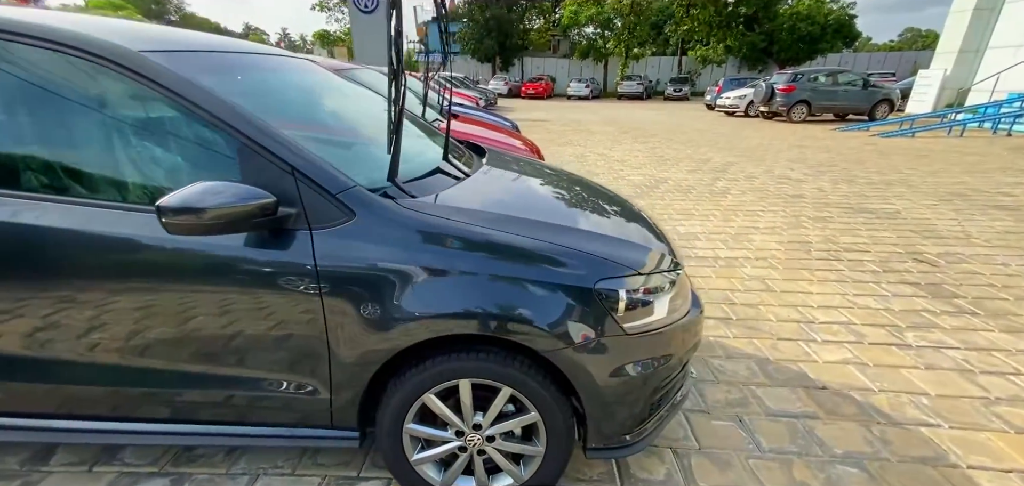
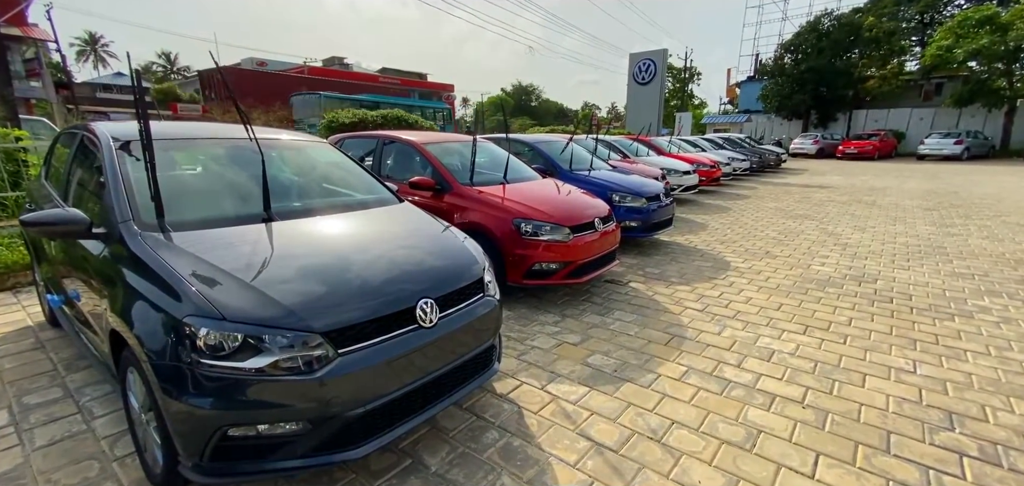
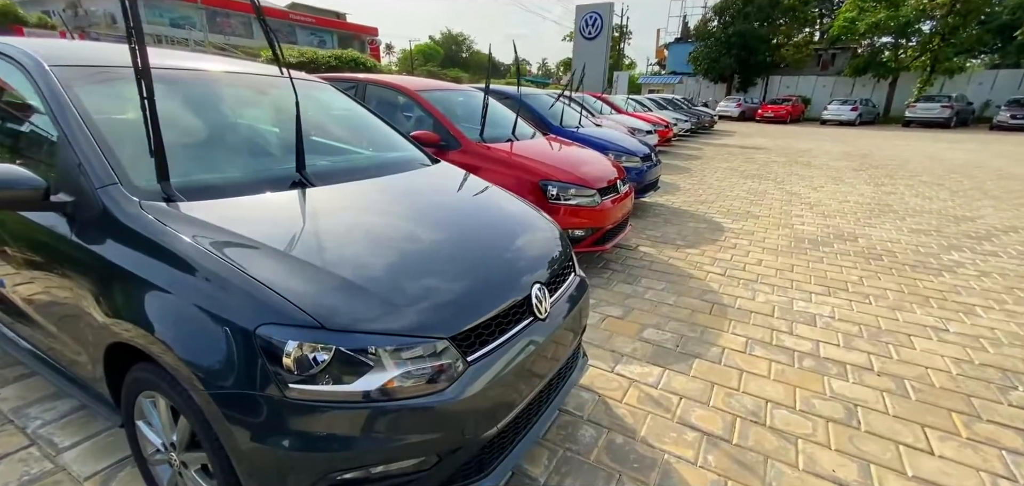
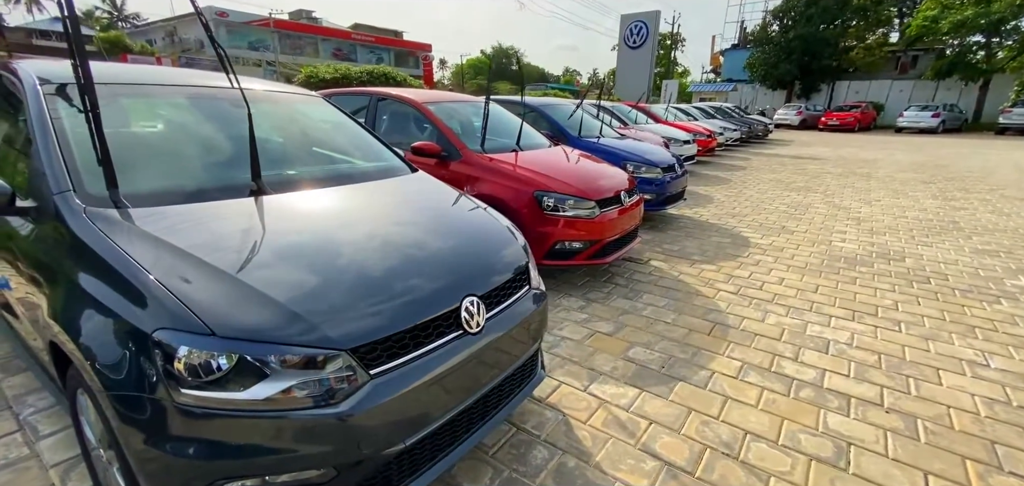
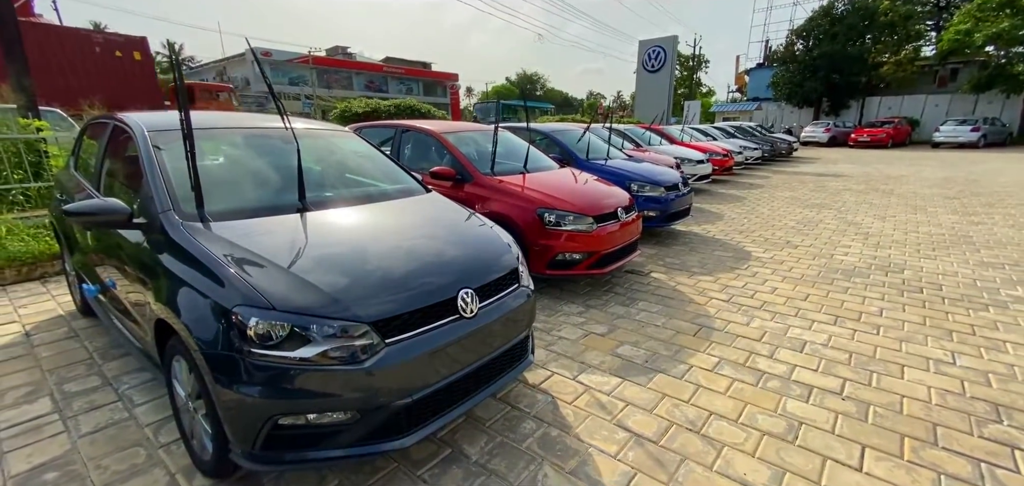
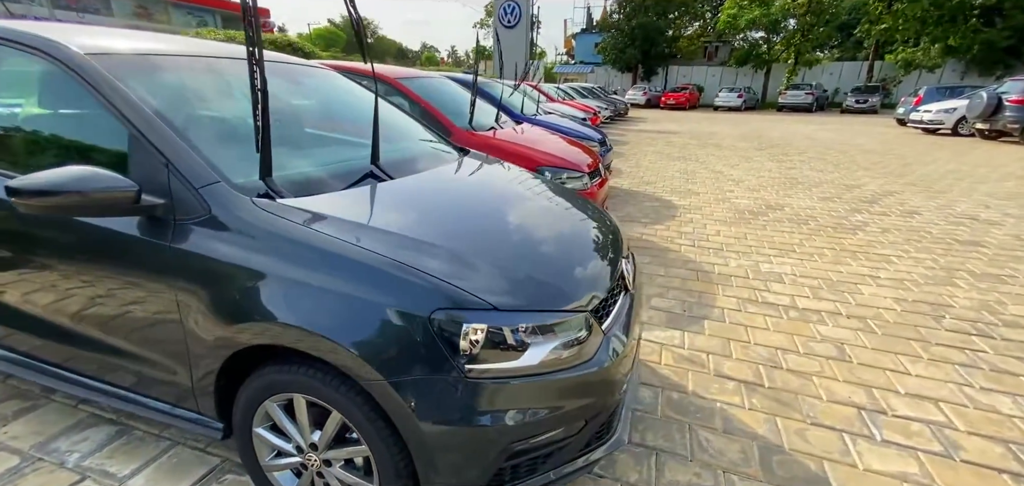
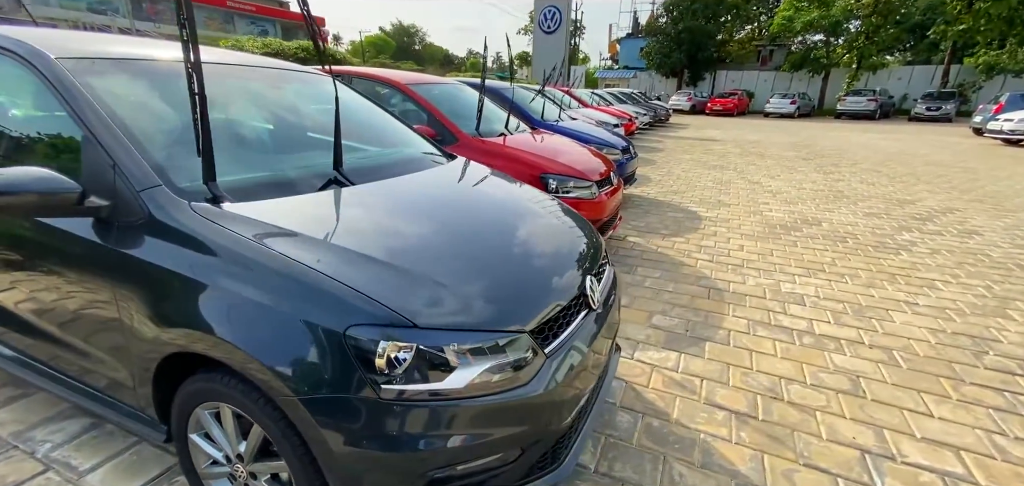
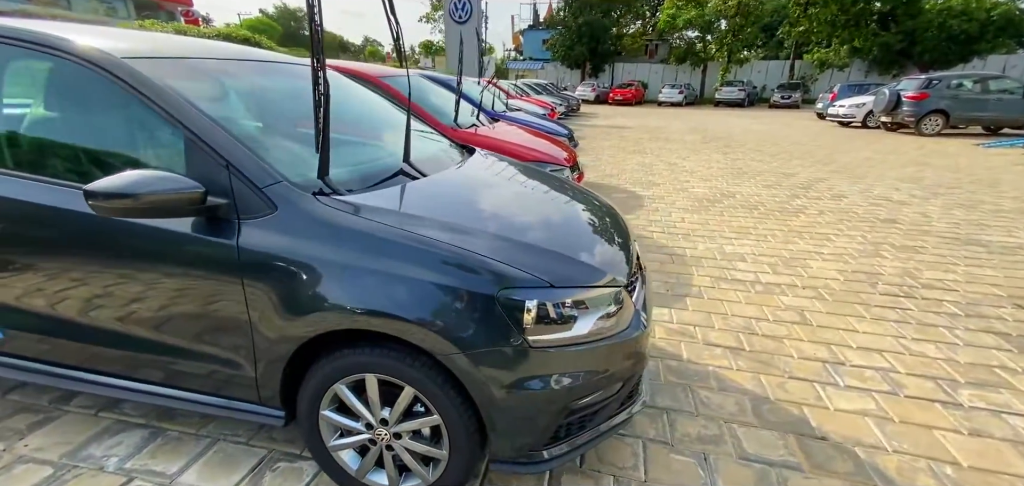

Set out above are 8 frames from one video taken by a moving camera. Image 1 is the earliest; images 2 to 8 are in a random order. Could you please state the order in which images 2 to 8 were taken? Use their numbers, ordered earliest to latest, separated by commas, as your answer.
8, 6, 7, 3, 4, 5, 2
